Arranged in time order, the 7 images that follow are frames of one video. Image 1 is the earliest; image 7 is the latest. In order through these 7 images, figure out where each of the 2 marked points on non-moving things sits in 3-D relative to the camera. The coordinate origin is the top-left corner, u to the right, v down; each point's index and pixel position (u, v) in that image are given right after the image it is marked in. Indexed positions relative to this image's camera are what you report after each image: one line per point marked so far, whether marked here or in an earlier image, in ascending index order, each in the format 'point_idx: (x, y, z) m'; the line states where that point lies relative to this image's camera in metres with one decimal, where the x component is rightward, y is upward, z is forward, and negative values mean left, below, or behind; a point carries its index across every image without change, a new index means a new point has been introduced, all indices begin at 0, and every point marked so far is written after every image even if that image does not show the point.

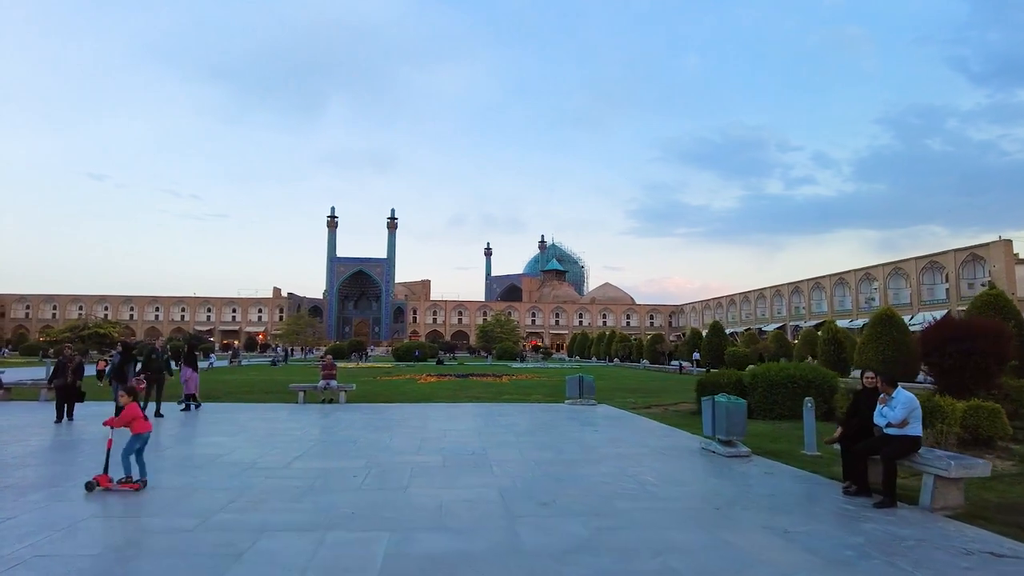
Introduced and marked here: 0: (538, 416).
0: (+0.4, -2.2, +10.7) m
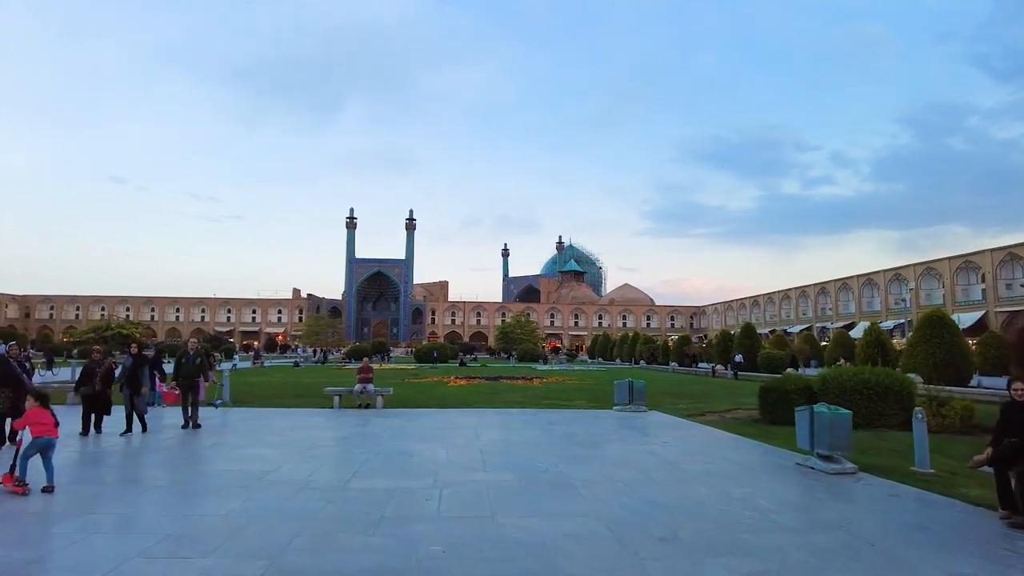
0: (+1.2, -2.1, +10.0) m
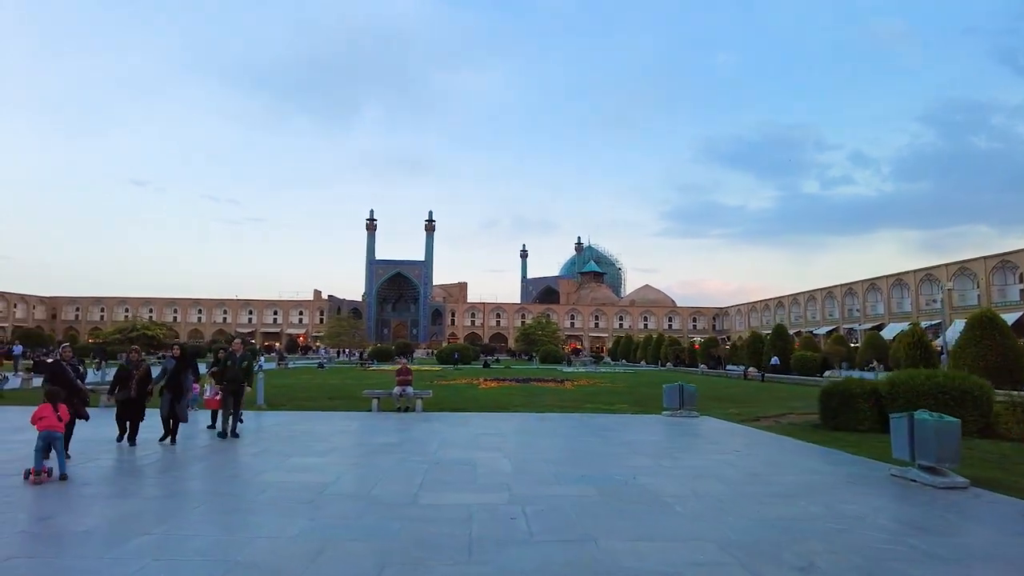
0: (+1.9, -2.1, +9.5) m
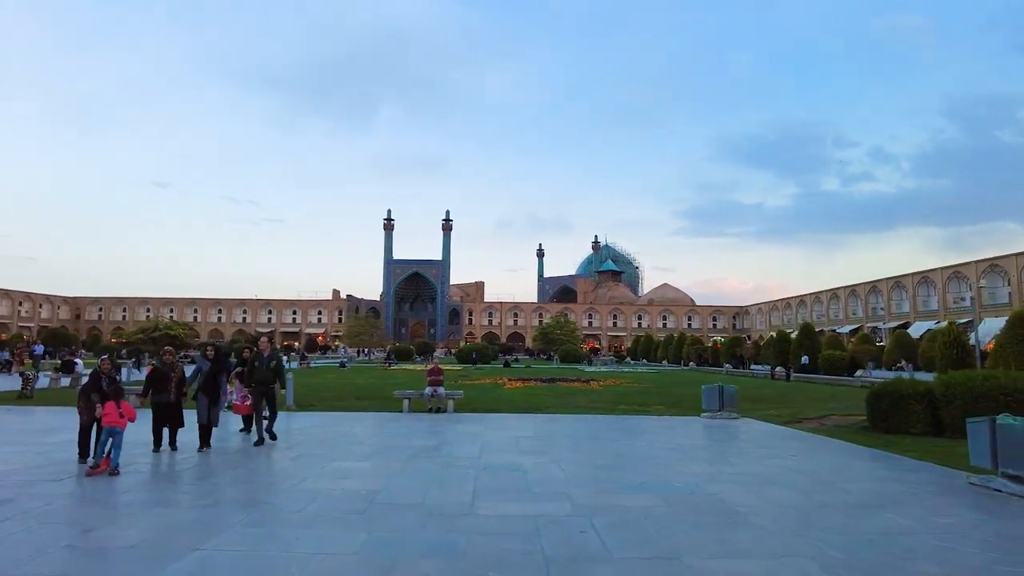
0: (+2.4, -2.1, +9.2) m
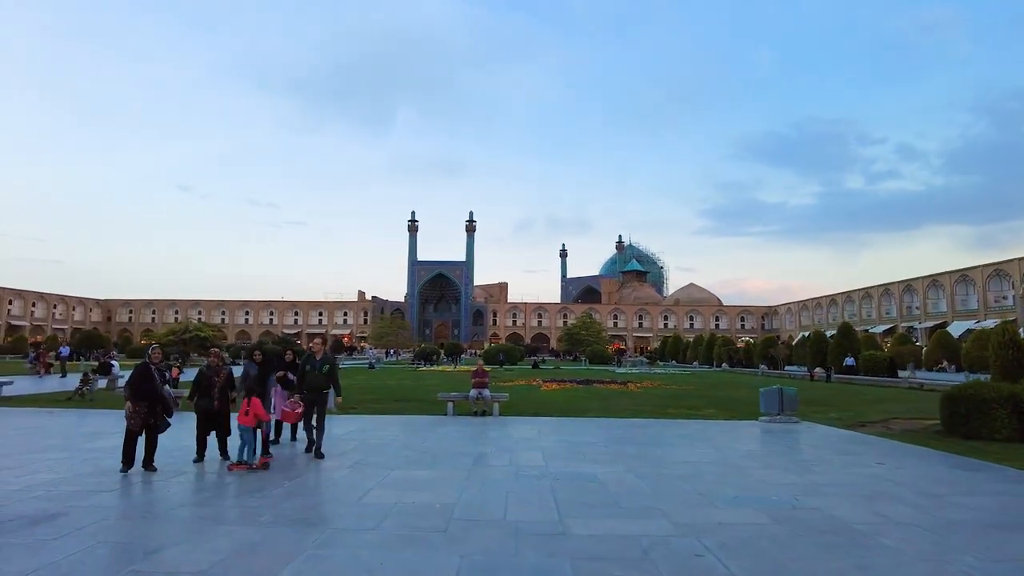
0: (+3.1, -2.0, +8.7) m
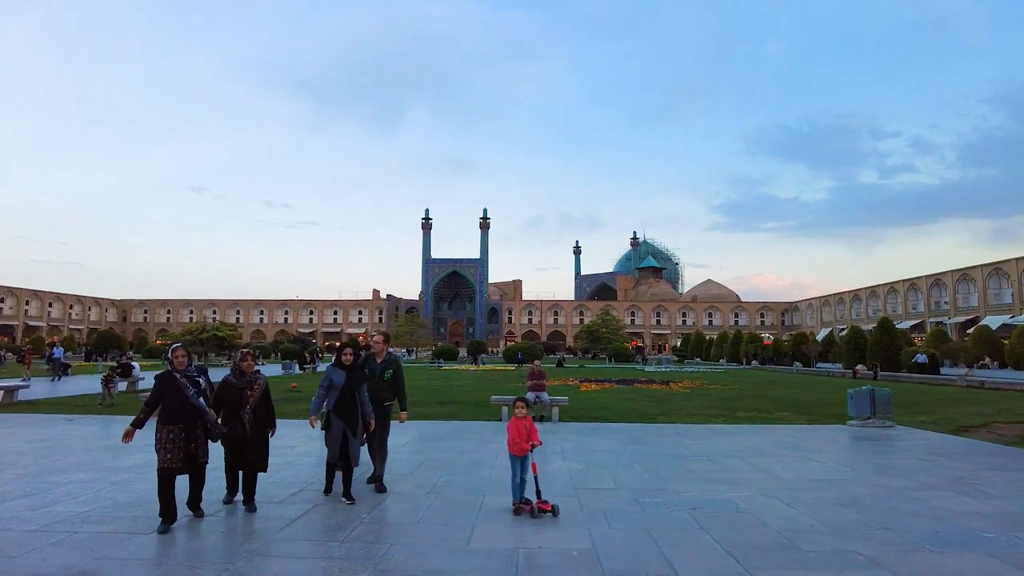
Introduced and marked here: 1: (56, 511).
0: (+4.0, -1.9, +7.7) m
1: (-2.6, -1.3, +3.8) m
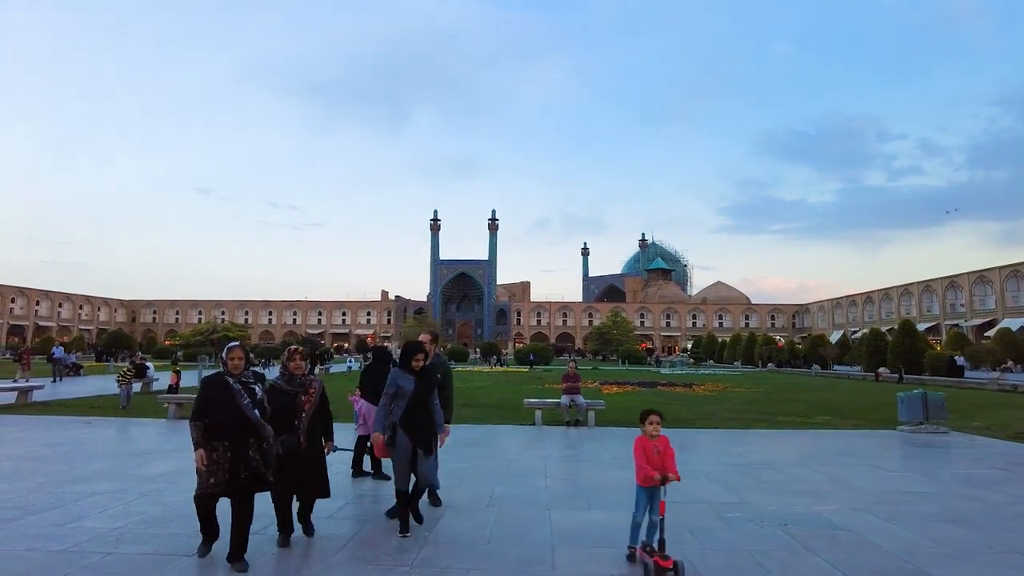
0: (+4.4, -1.9, +7.2) m
1: (-2.2, -1.2, +3.4) m
